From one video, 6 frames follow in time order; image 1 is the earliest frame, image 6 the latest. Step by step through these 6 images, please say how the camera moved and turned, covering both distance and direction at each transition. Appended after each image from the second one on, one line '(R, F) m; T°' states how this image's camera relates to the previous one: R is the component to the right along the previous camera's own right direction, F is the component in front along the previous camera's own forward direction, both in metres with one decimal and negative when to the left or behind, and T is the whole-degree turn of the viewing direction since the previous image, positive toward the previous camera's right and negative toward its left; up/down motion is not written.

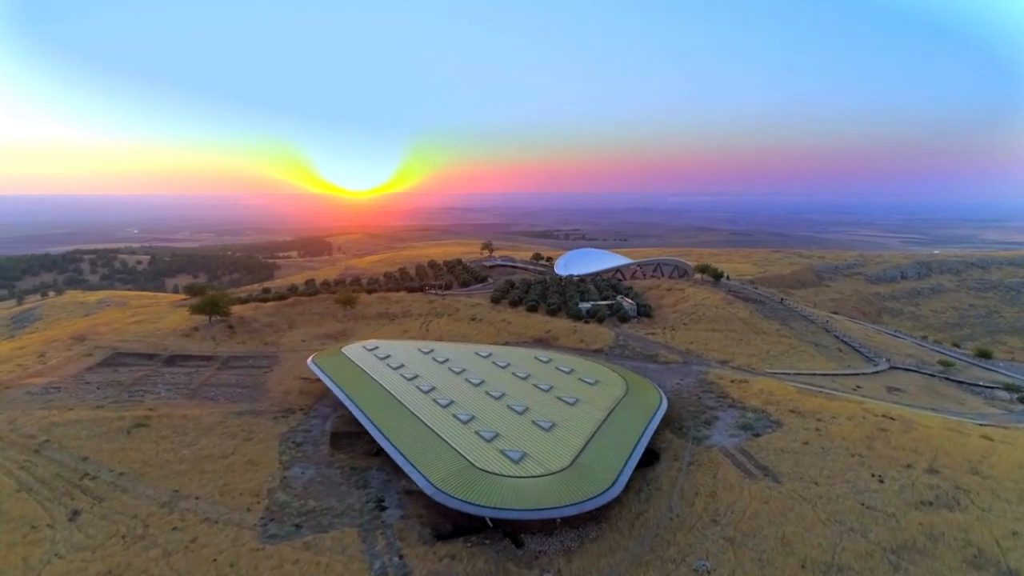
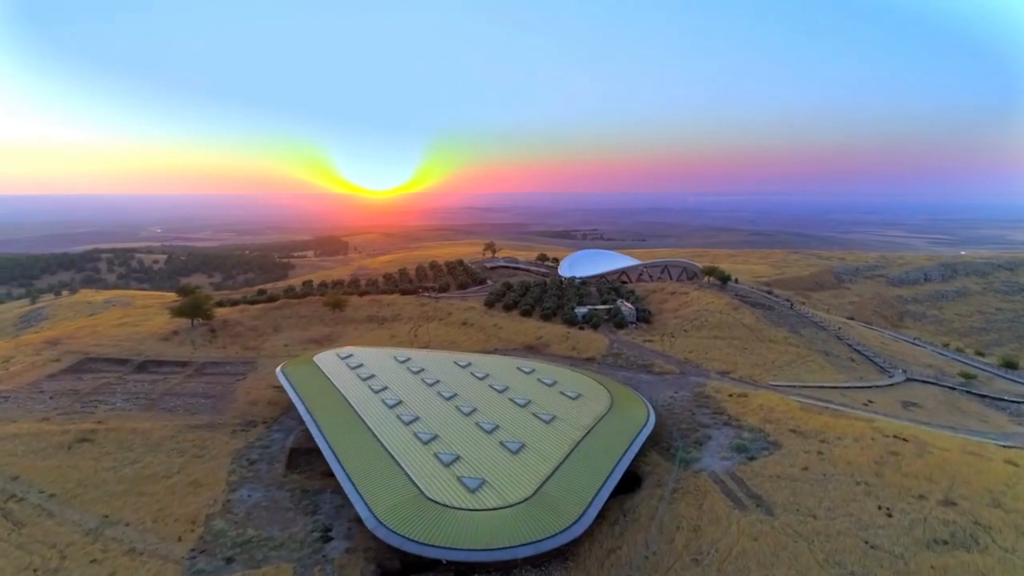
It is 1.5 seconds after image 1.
(+2.3, +2.4) m; -2°
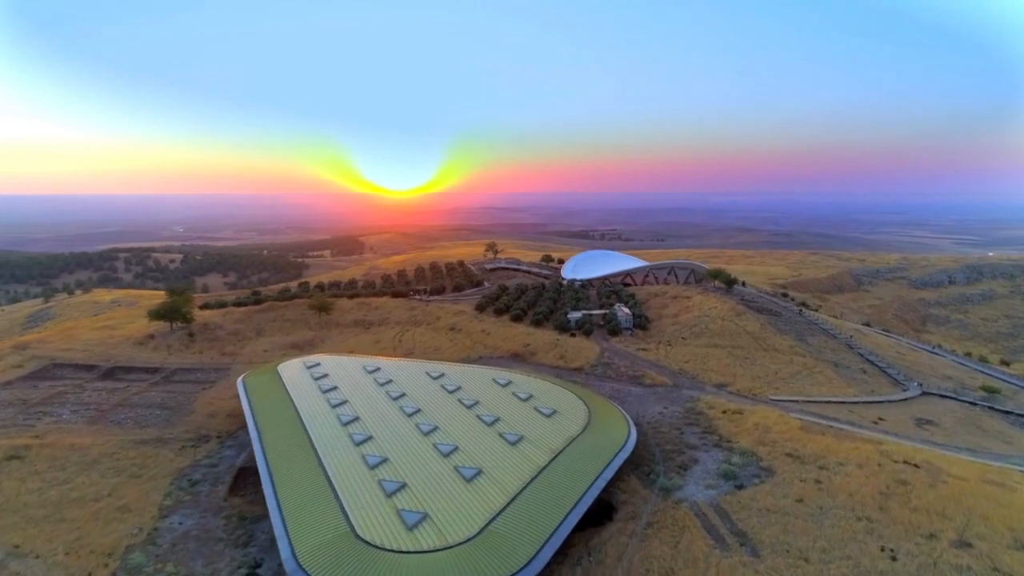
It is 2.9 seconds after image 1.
(+2.5, +2.4) m; -2°
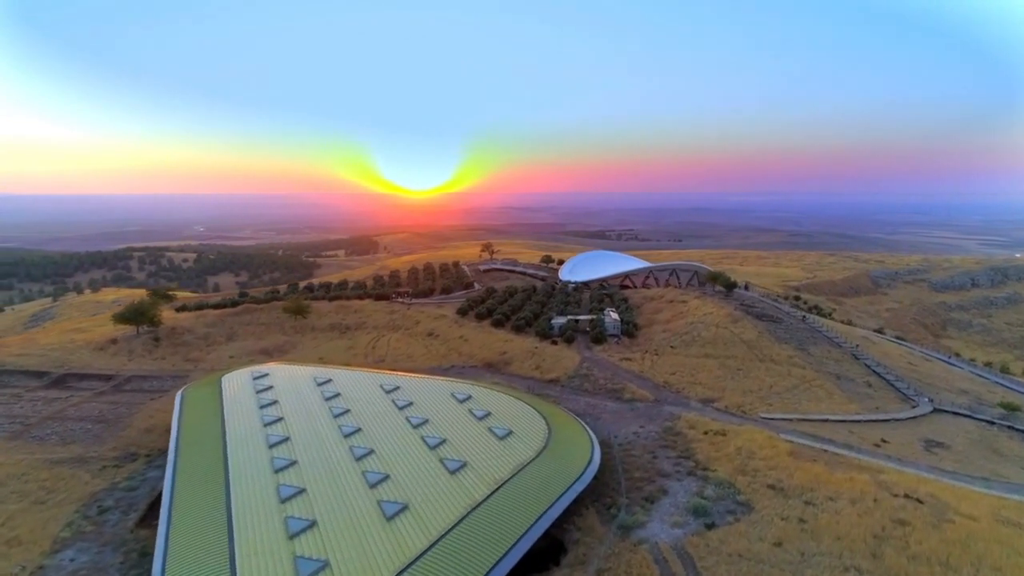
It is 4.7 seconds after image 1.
(+3.1, +2.8) m; -2°
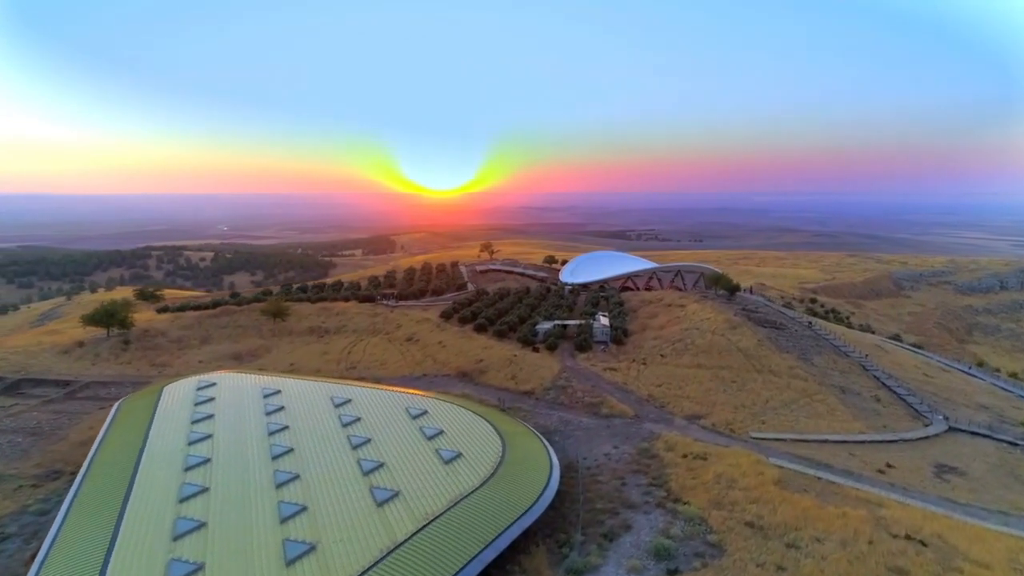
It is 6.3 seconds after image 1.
(+3.0, +2.7) m; -2°
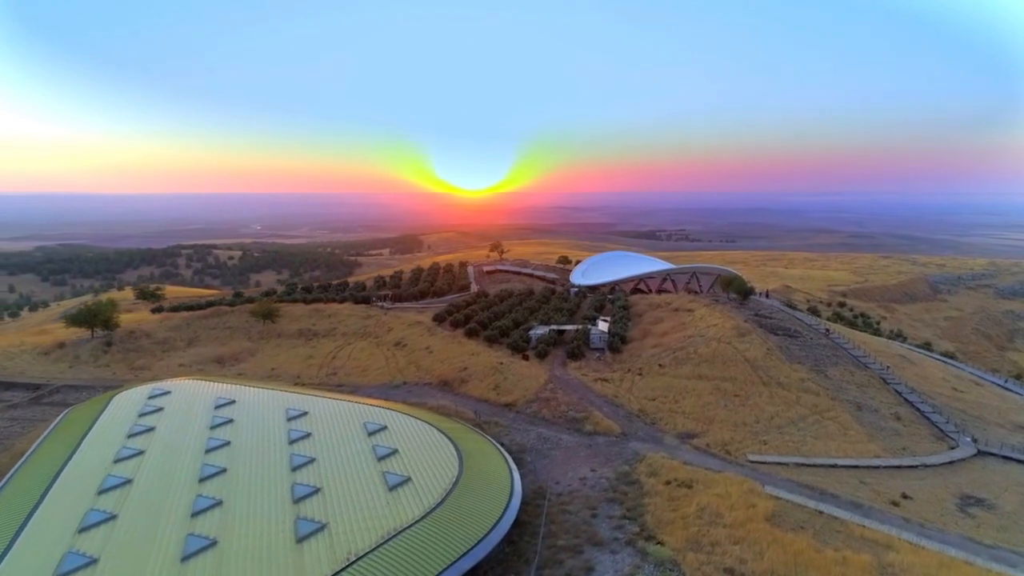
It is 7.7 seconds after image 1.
(+2.8, +2.6) m; -3°
